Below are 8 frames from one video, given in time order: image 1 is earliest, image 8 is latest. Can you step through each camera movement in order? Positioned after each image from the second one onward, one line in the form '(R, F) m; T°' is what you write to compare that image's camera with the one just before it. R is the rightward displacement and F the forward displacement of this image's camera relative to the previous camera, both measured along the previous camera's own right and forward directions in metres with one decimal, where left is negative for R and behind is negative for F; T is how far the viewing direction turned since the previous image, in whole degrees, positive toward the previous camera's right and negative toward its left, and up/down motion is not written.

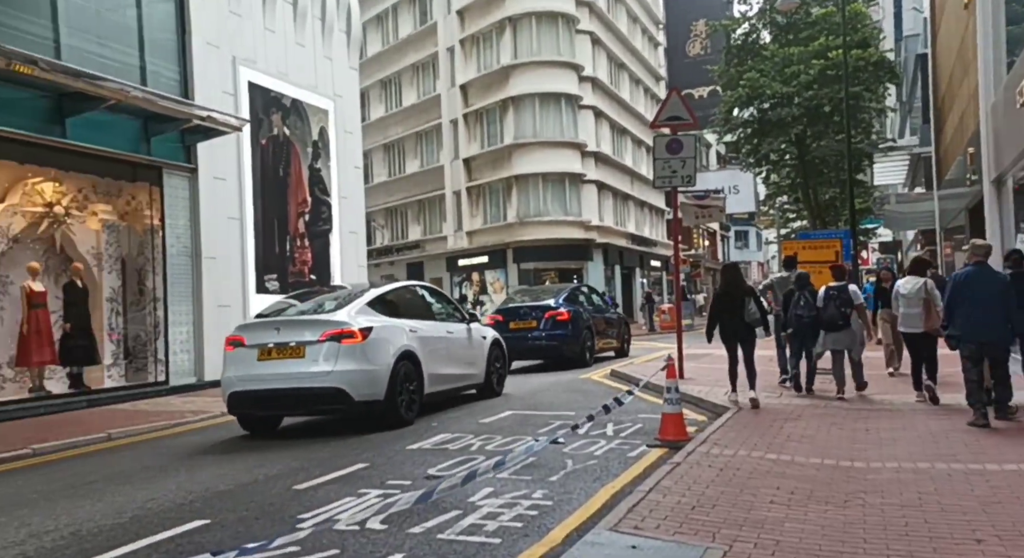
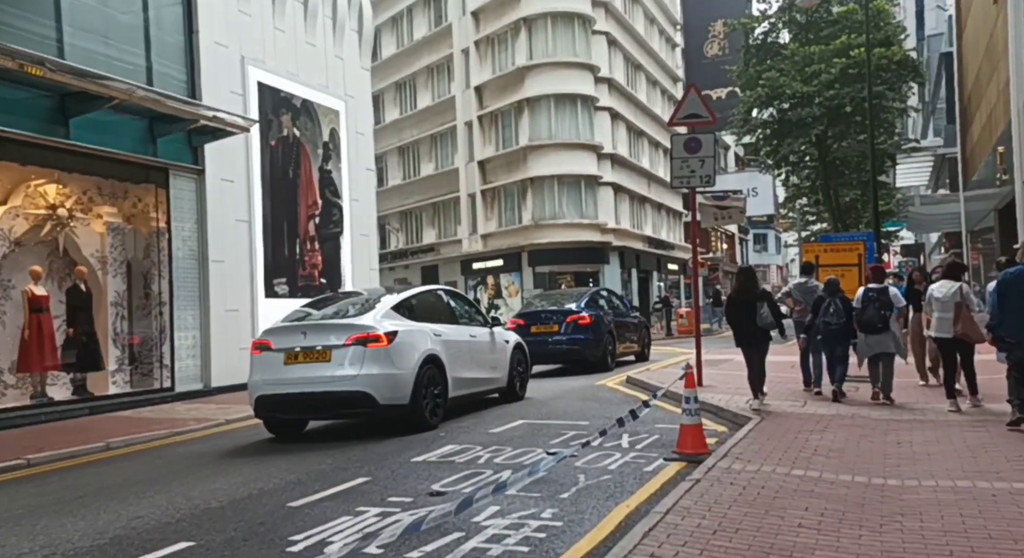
(+0.1, +0.4) m; -1°
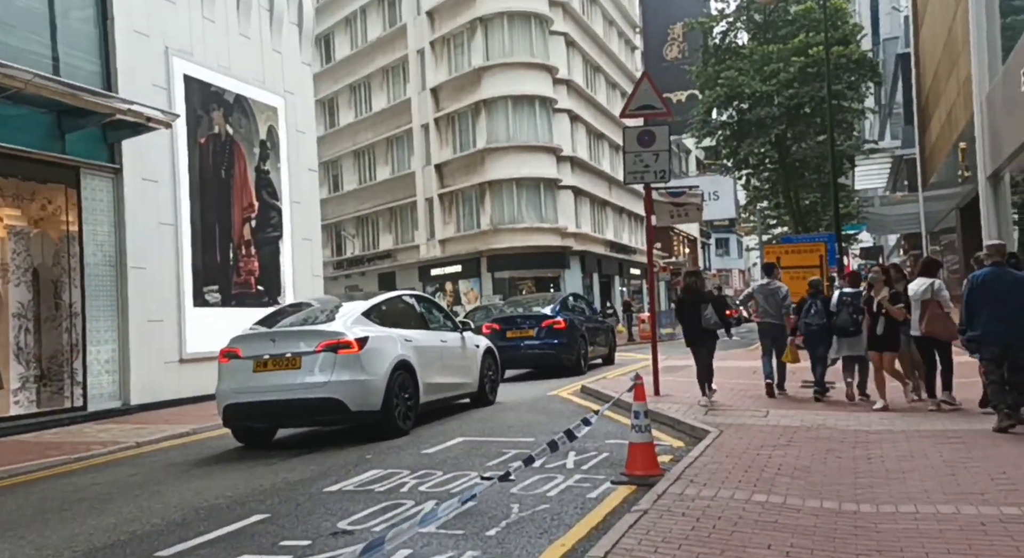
(+0.3, +0.9) m; +2°
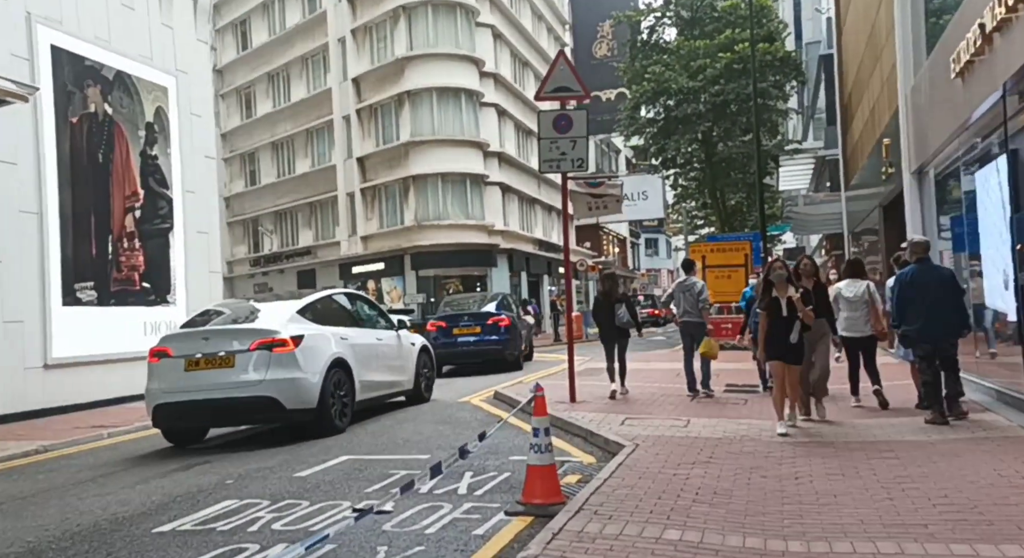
(+0.4, +1.0) m; +5°
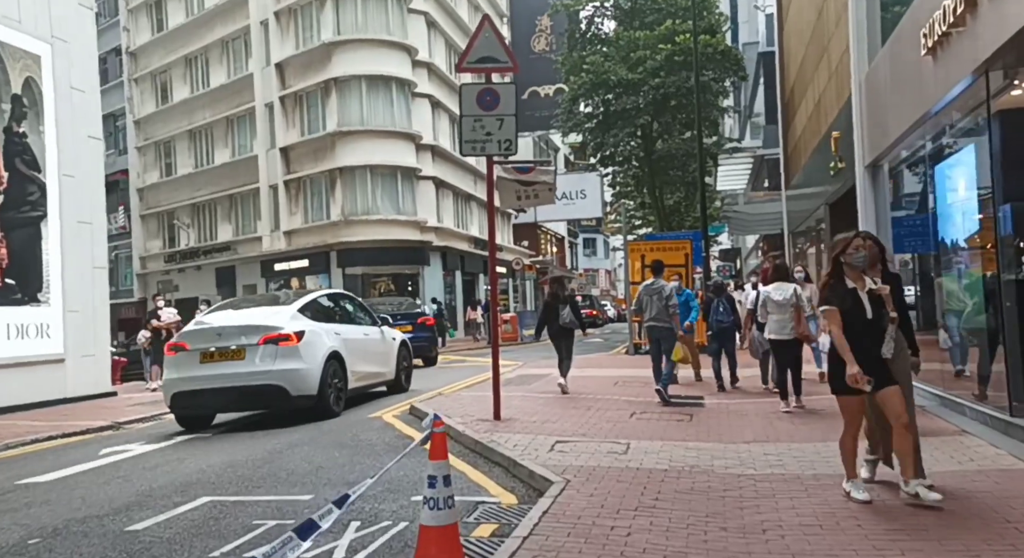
(+0.3, +1.4) m; +4°
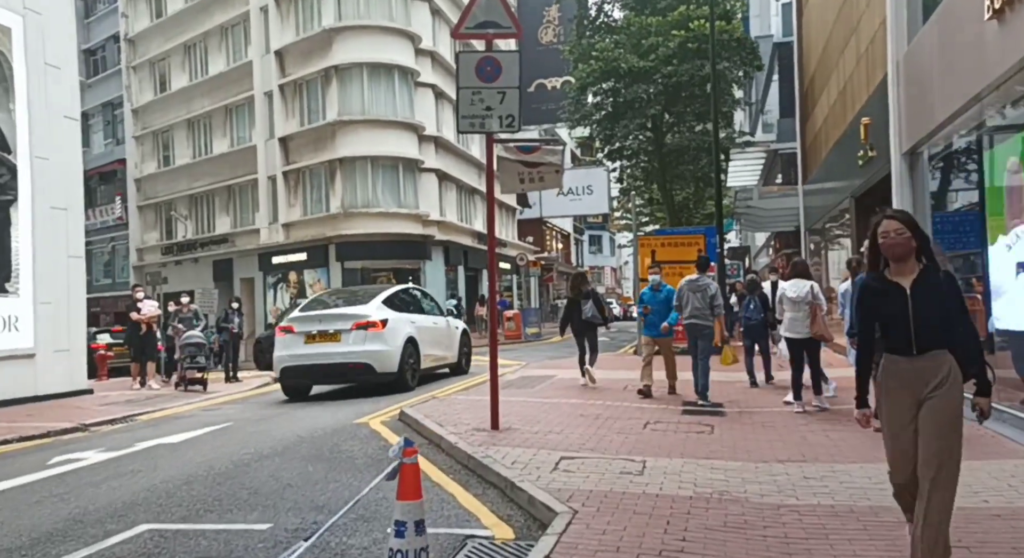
(0.0, +1.0) m; 0°
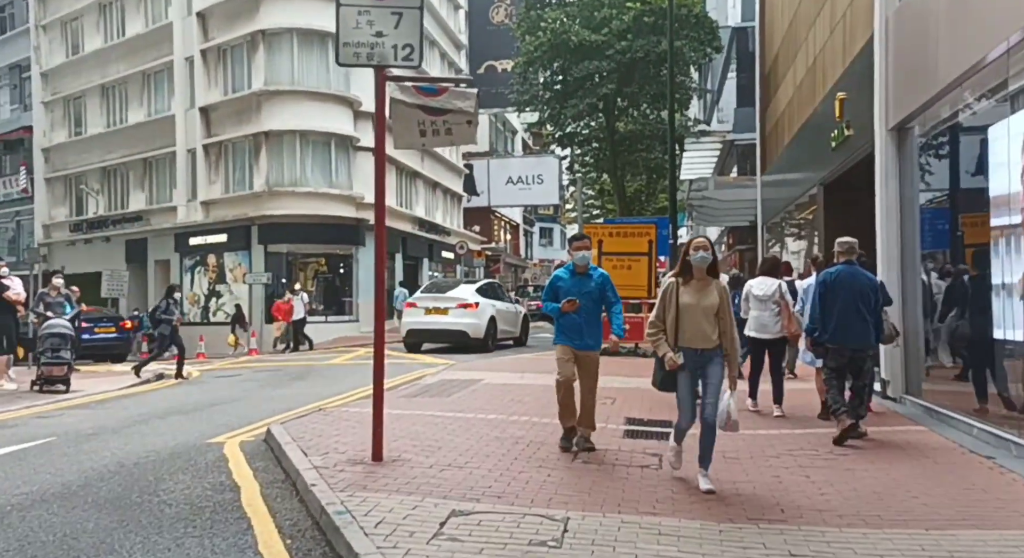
(+0.5, +2.0) m; +4°
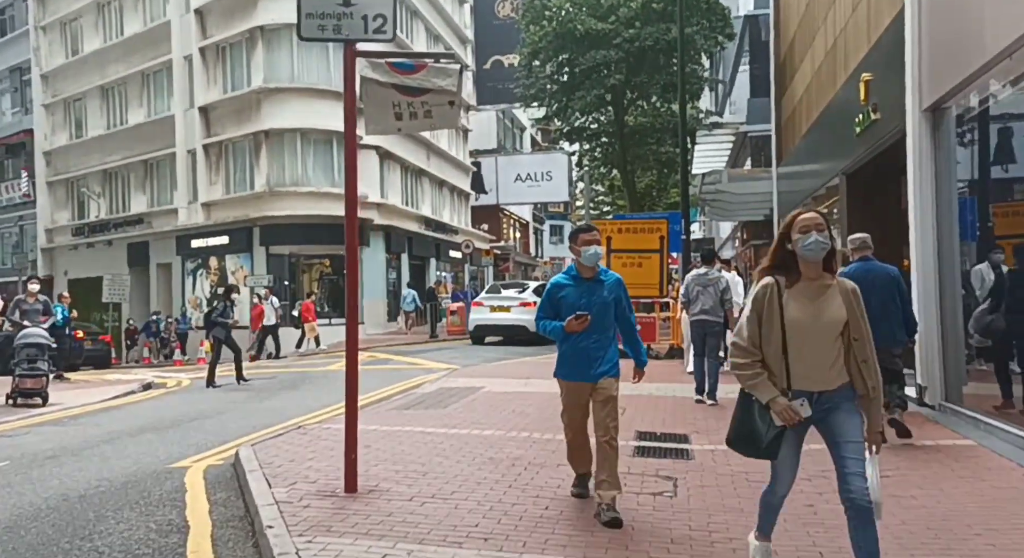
(+0.2, +0.8) m; -1°
